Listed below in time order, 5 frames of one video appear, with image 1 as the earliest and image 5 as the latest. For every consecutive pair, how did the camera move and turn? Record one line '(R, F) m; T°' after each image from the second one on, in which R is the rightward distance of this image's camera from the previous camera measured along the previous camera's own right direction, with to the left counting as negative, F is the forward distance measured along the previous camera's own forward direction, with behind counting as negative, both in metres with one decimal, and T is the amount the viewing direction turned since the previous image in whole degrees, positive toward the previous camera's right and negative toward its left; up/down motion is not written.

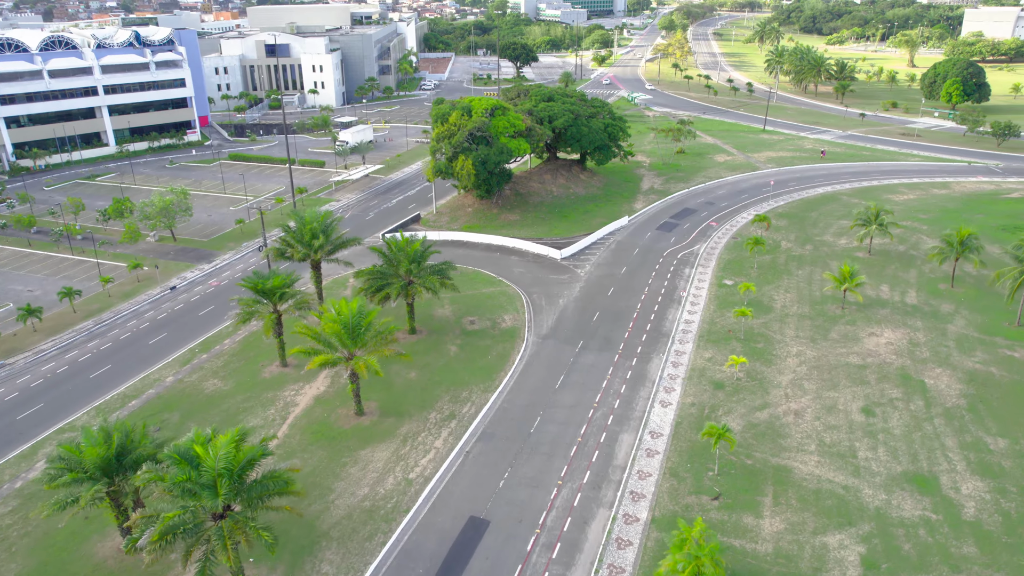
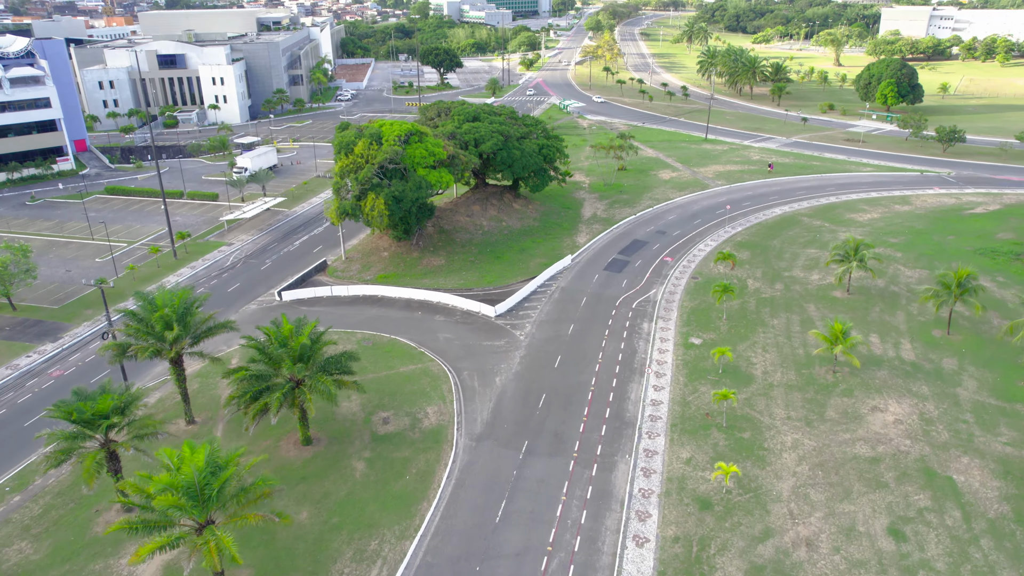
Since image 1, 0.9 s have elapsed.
(+0.9, +11.0) m; +5°
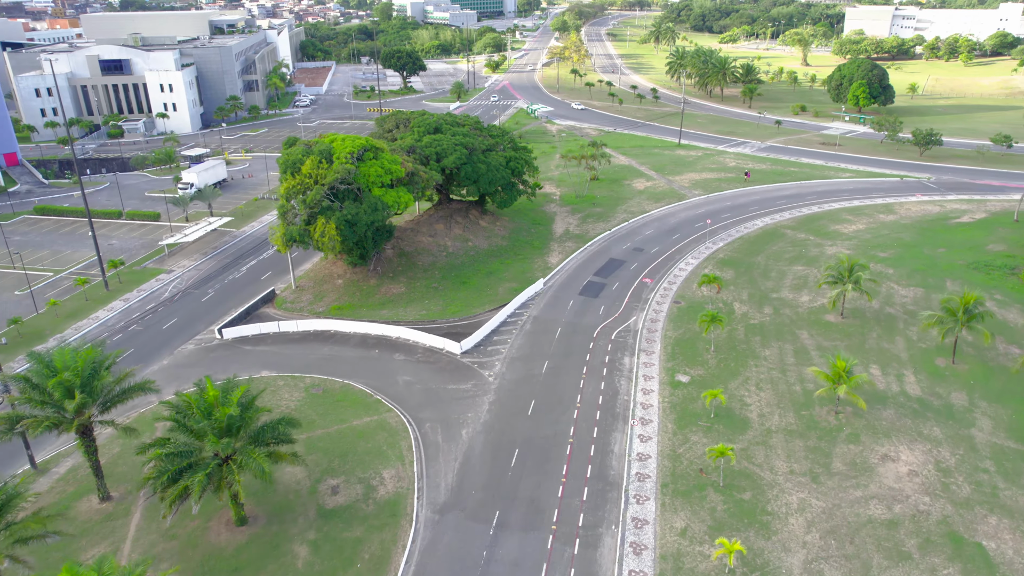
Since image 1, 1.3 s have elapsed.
(+0.3, +5.2) m; +2°
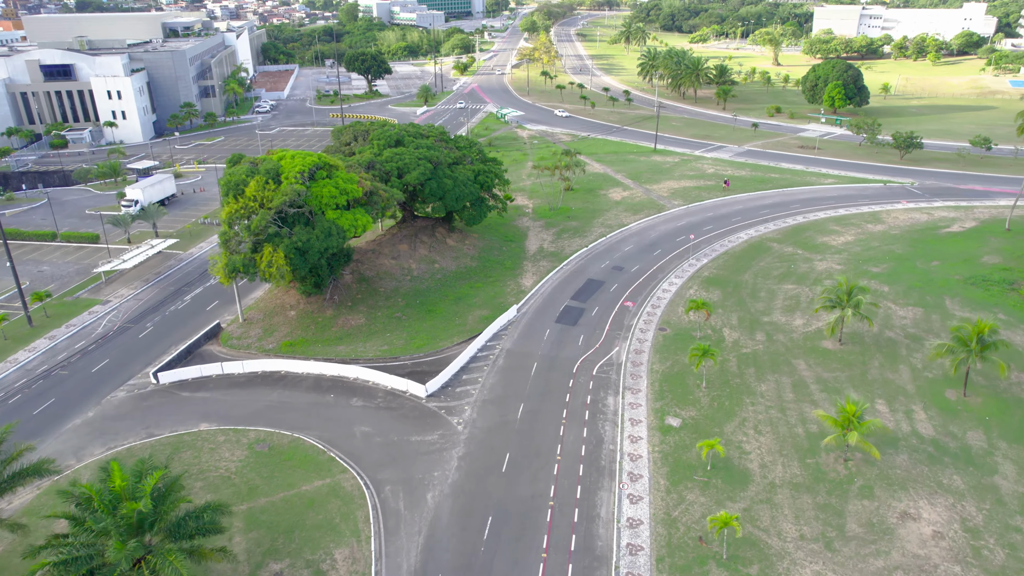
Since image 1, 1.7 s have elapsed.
(+0.2, +5.0) m; +2°
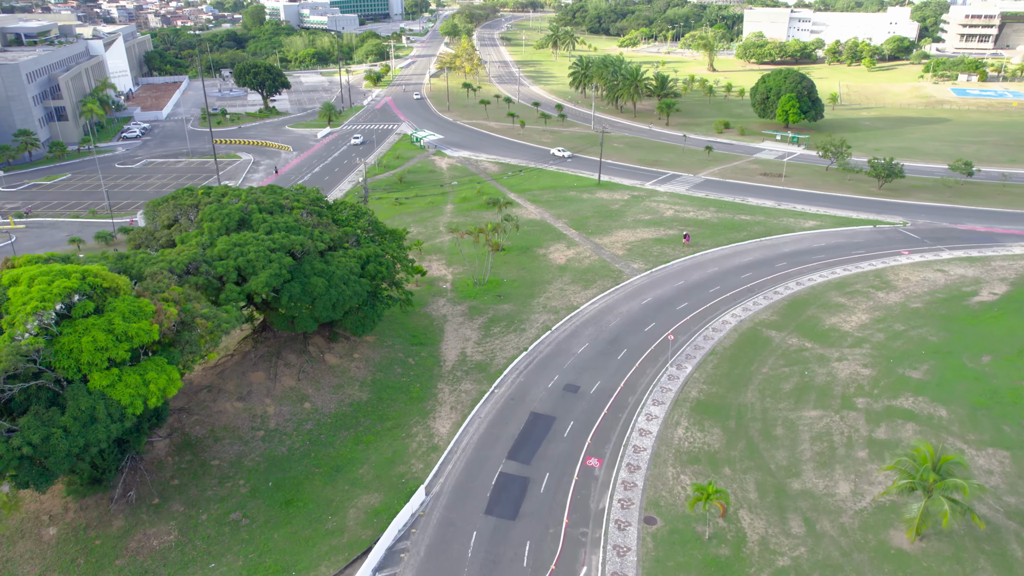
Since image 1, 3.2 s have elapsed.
(+1.6, +19.2) m; +5°
